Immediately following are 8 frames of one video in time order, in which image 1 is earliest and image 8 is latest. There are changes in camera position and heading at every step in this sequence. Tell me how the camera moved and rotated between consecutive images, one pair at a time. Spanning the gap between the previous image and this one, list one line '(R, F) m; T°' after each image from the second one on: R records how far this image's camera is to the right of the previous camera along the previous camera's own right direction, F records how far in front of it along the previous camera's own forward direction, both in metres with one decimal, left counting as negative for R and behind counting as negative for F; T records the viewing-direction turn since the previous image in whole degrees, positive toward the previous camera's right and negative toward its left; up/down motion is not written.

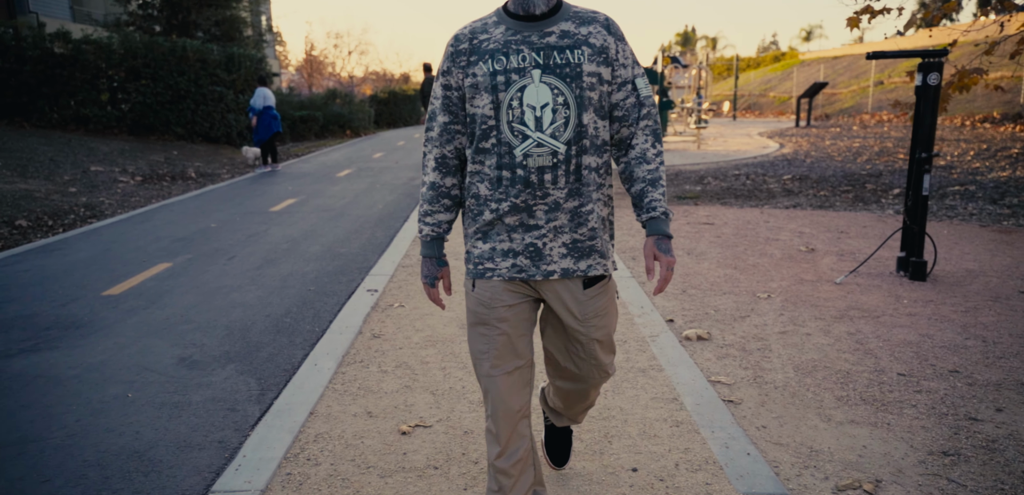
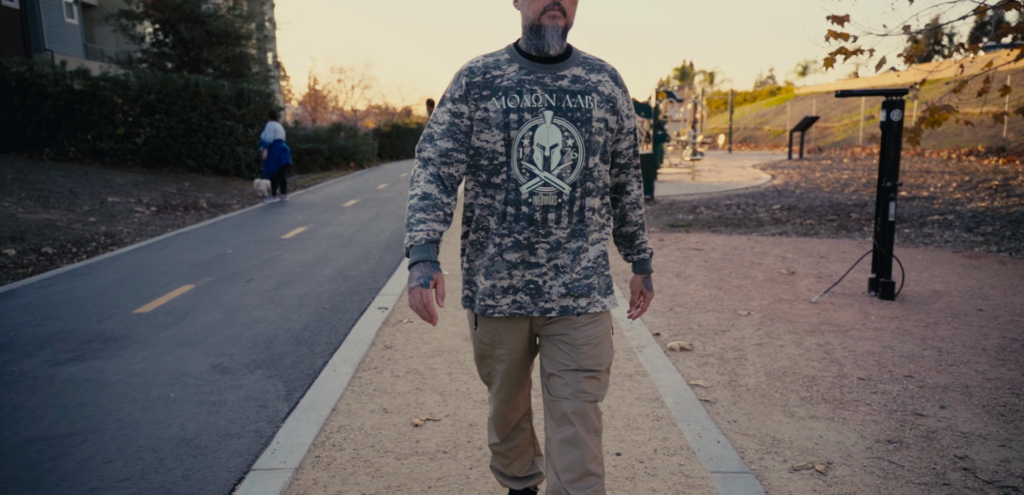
(0.0, -0.4) m; 0°
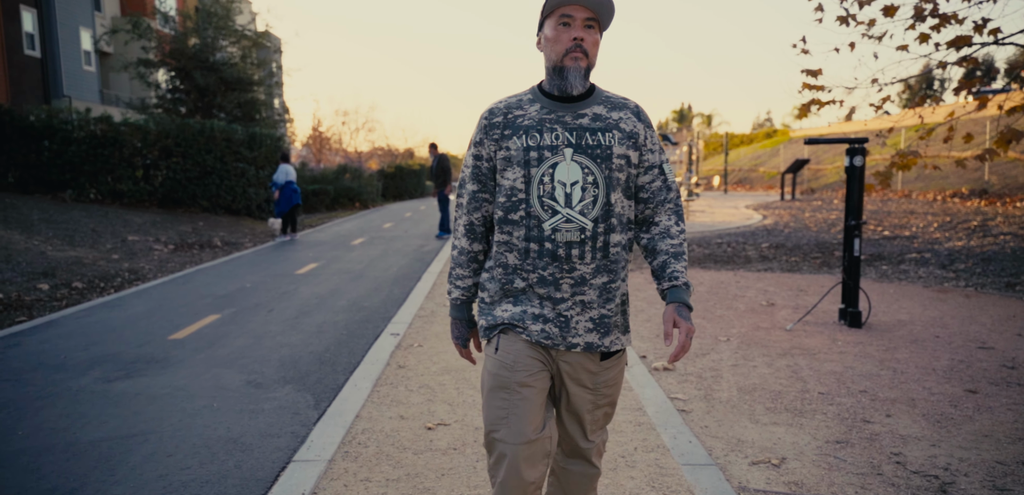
(0.0, -0.5) m; 0°
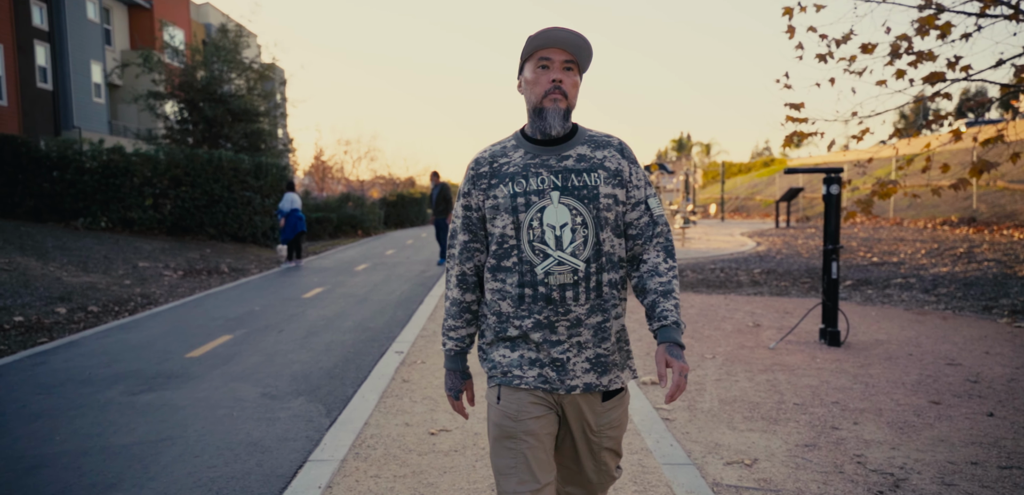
(0.0, -0.4) m; 0°
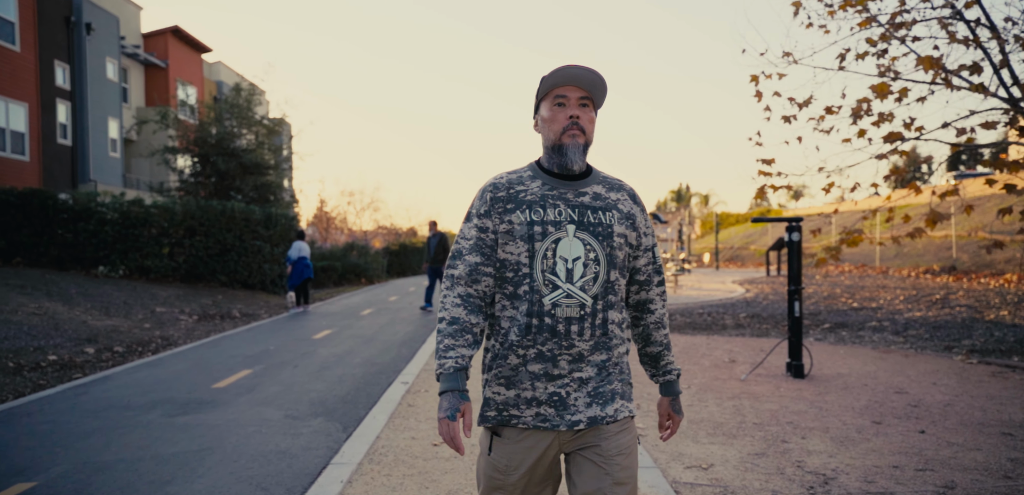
(+0.1, -0.7) m; 0°
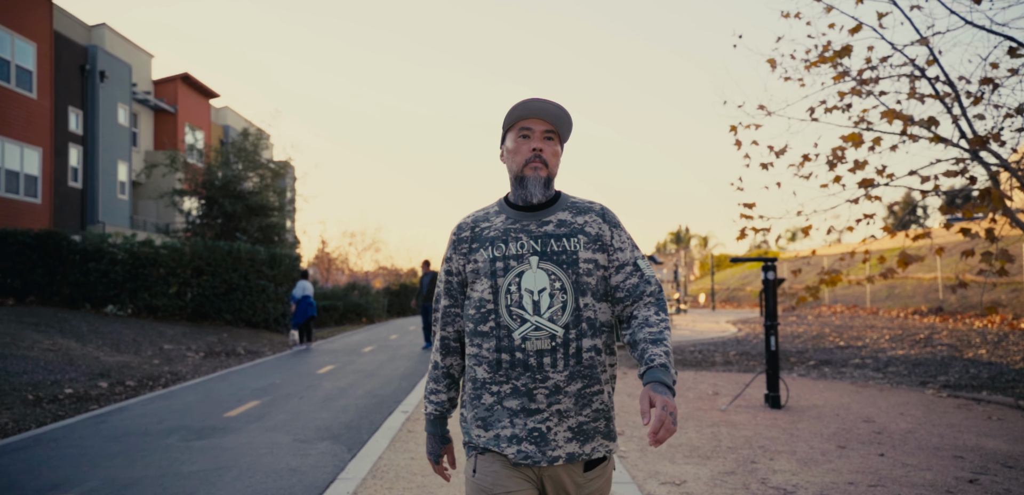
(+0.1, -0.5) m; 0°
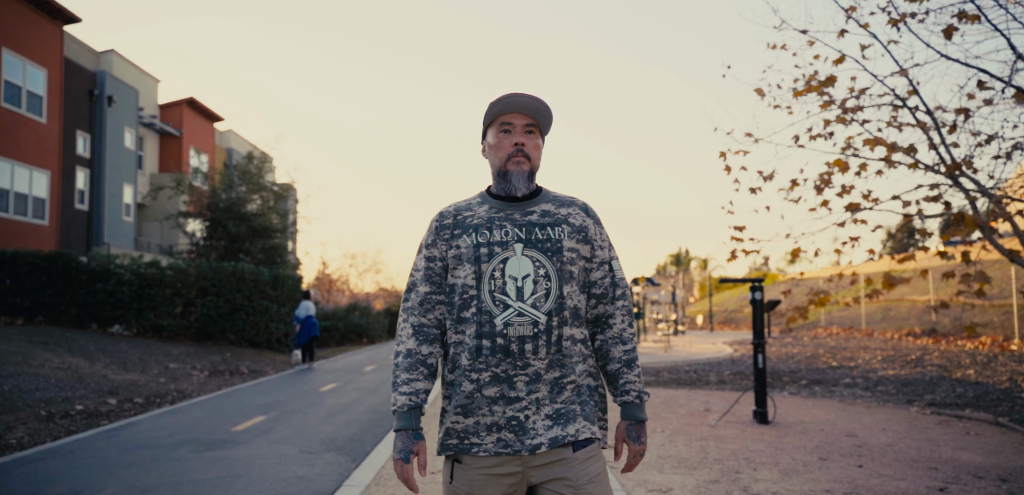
(0.0, -0.3) m; 0°
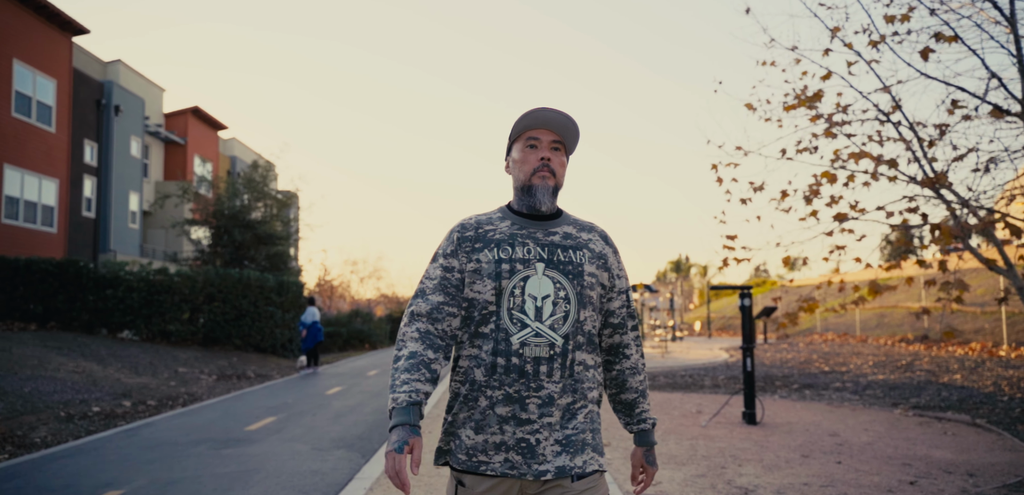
(0.0, -0.4) m; 0°
